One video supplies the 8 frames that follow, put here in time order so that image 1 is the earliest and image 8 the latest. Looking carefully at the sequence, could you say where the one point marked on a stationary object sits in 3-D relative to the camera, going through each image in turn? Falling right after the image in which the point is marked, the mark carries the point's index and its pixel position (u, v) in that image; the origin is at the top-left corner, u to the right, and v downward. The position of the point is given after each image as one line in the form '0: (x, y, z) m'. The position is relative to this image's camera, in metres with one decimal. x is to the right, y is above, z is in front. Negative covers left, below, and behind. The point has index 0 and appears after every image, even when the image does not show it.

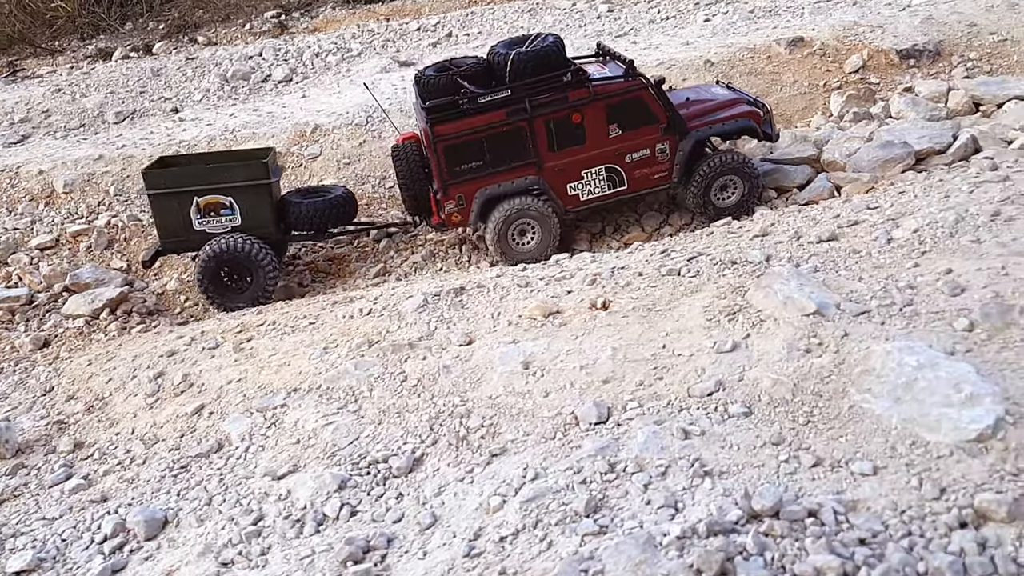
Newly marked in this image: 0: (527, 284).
0: (+0.1, 0.0, +6.9) m
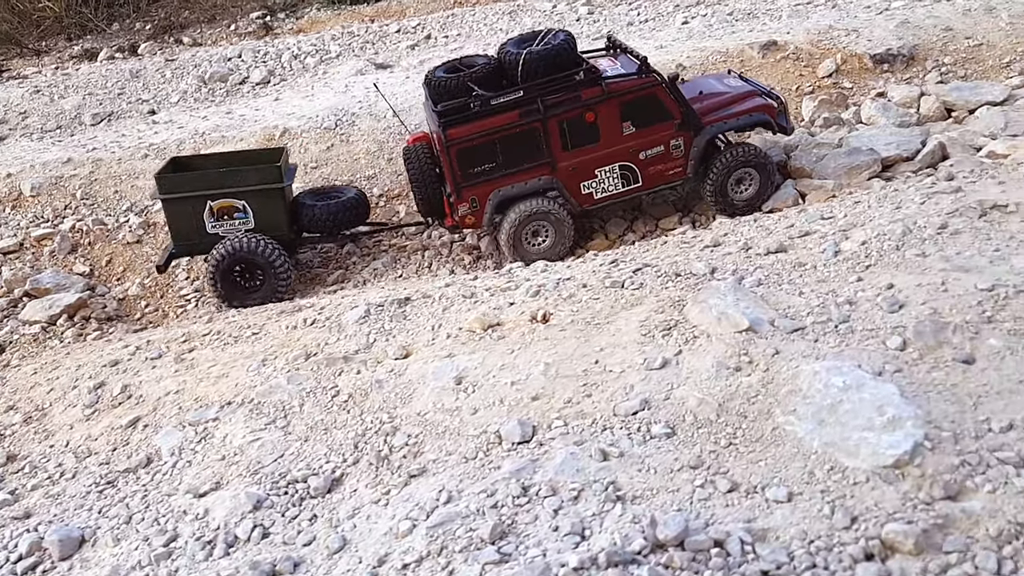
0: (-0.4, -0.1, +6.8) m
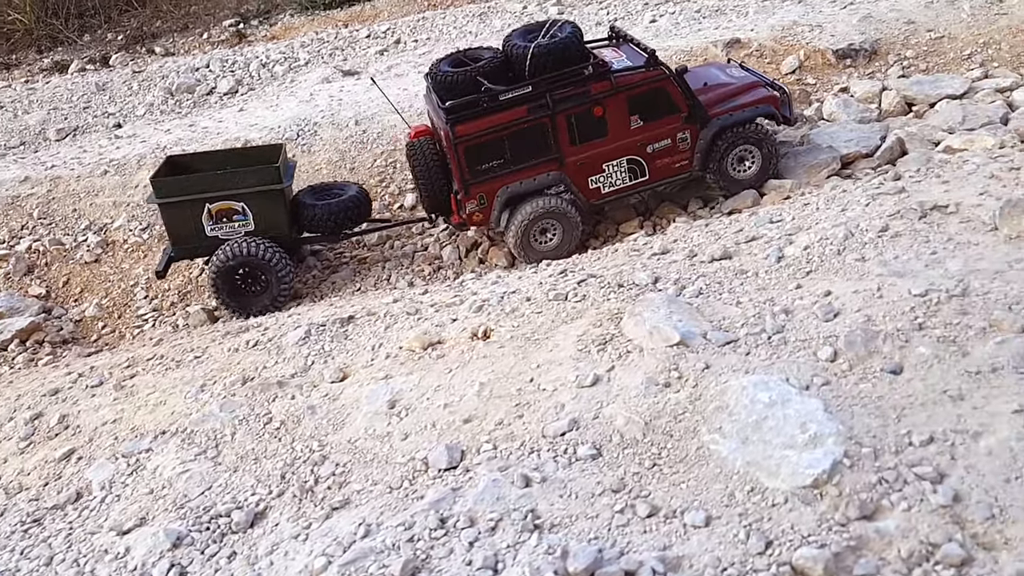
0: (-1.0, -0.2, +6.6) m
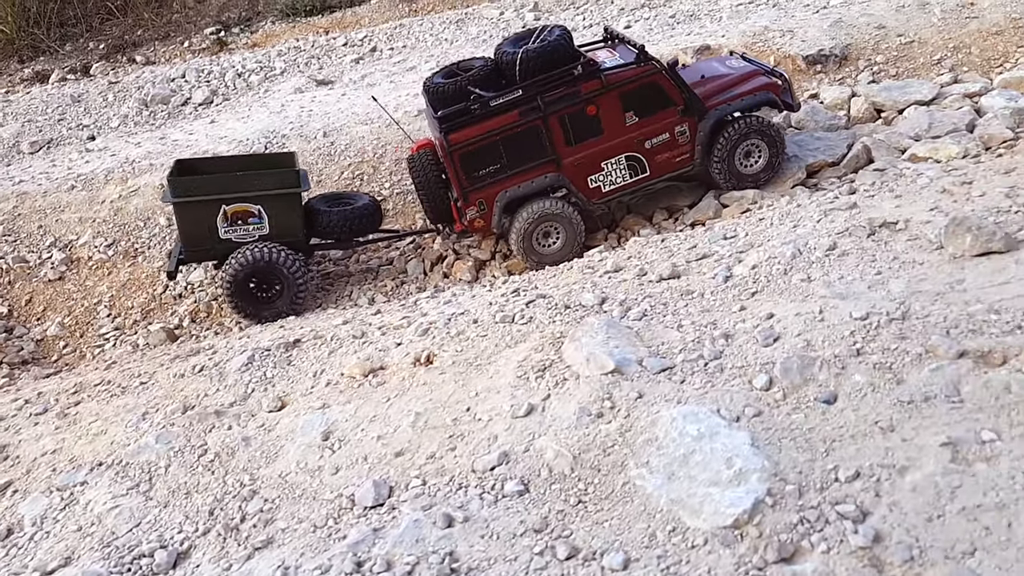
0: (-1.5, -0.5, +6.5) m
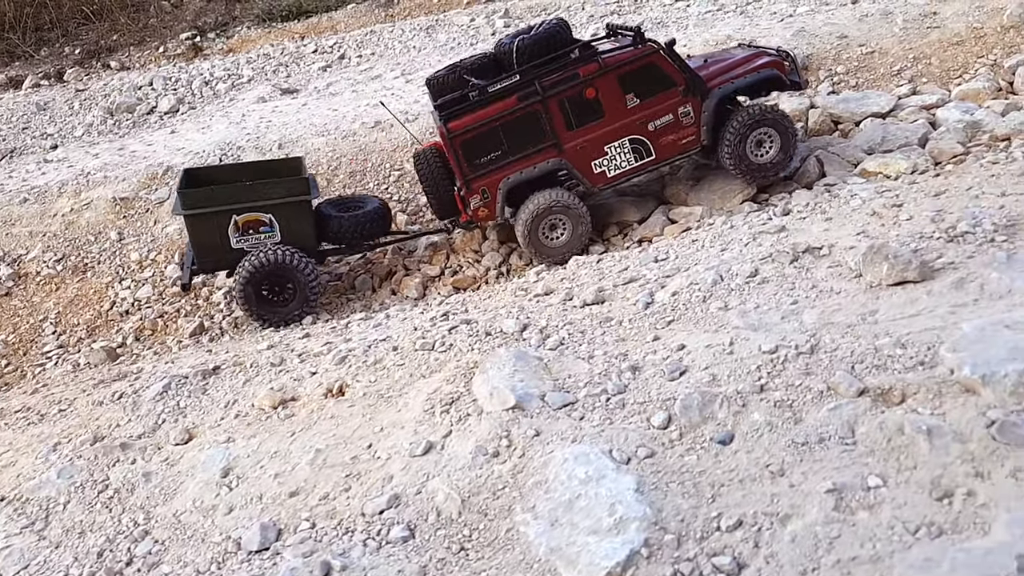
0: (-2.2, -0.7, +6.4) m
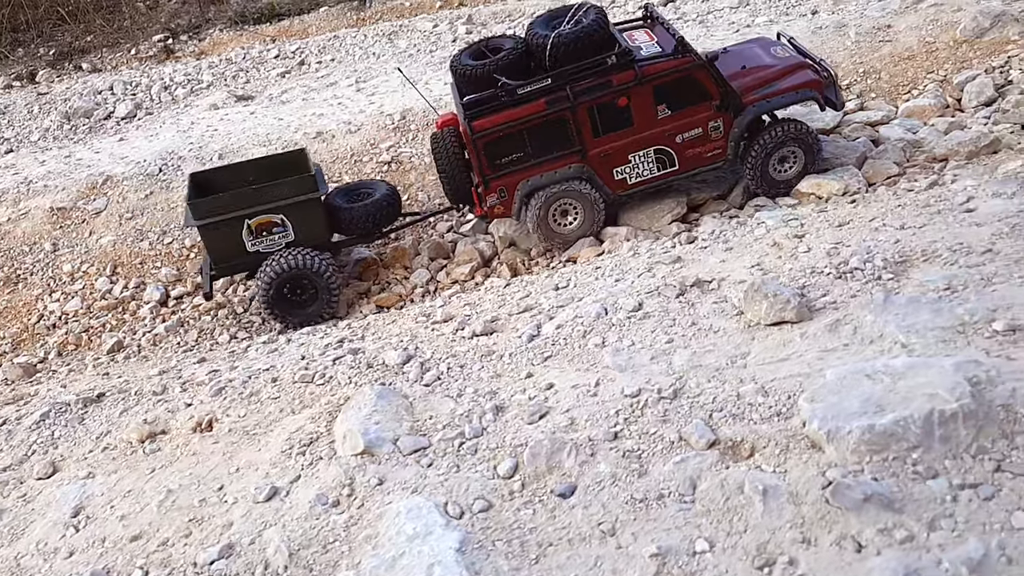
0: (-3.3, -1.0, +6.2) m
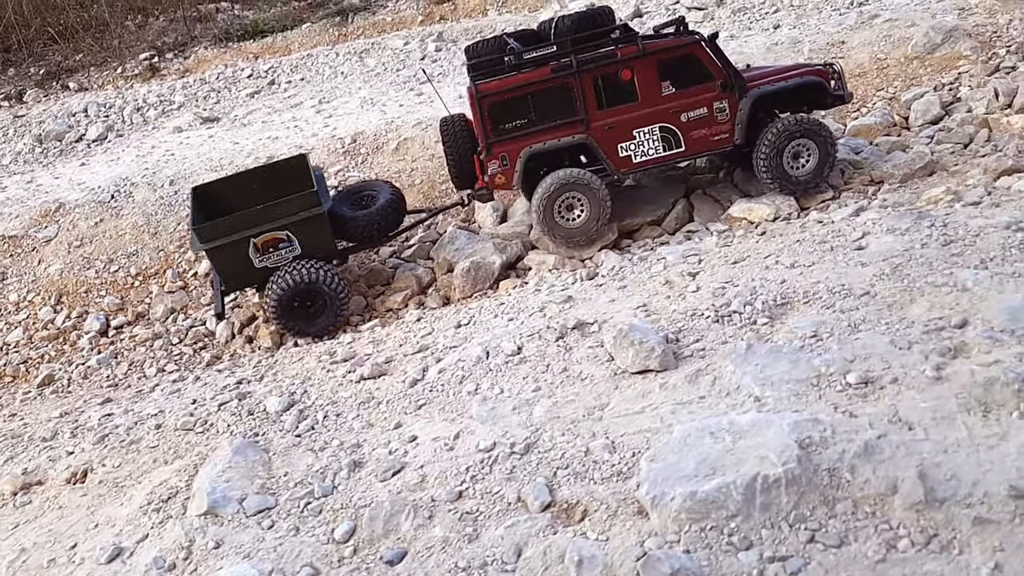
0: (-4.3, -1.4, +6.2) m
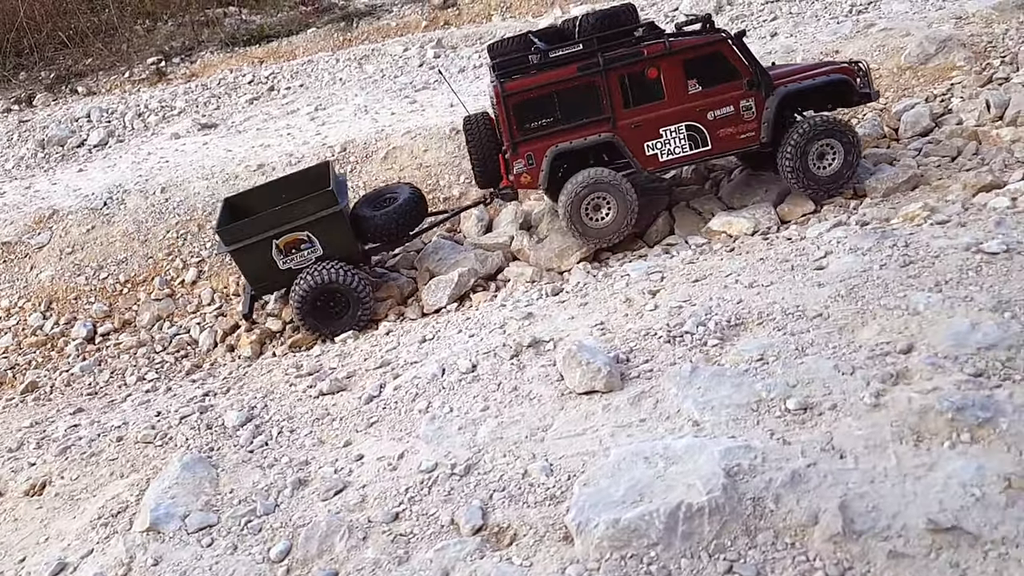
0: (-4.6, -1.5, +6.2) m
